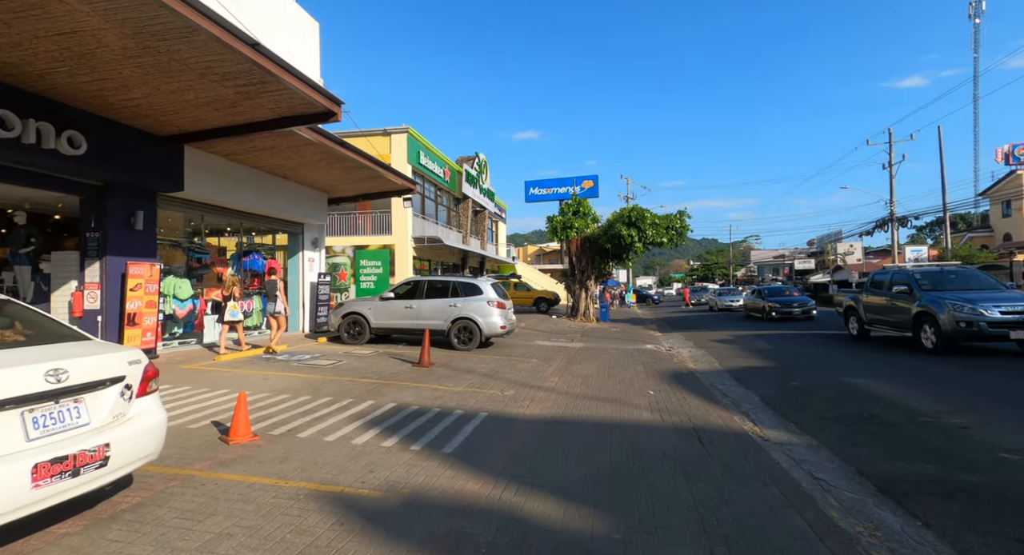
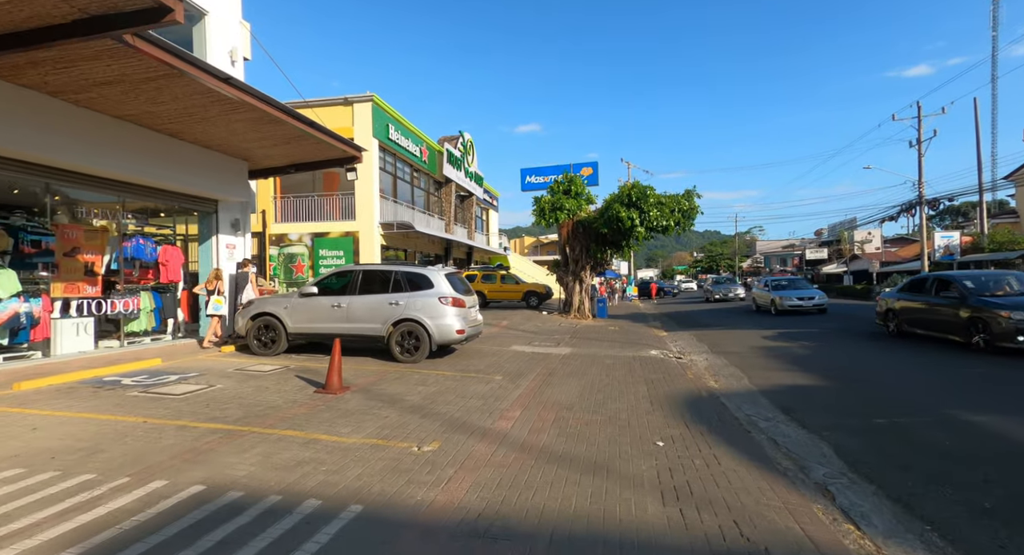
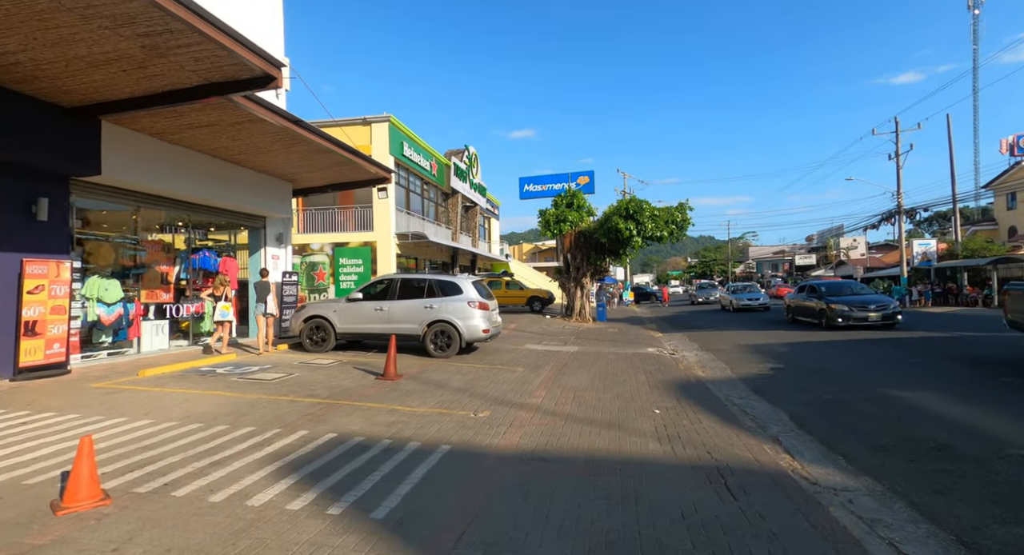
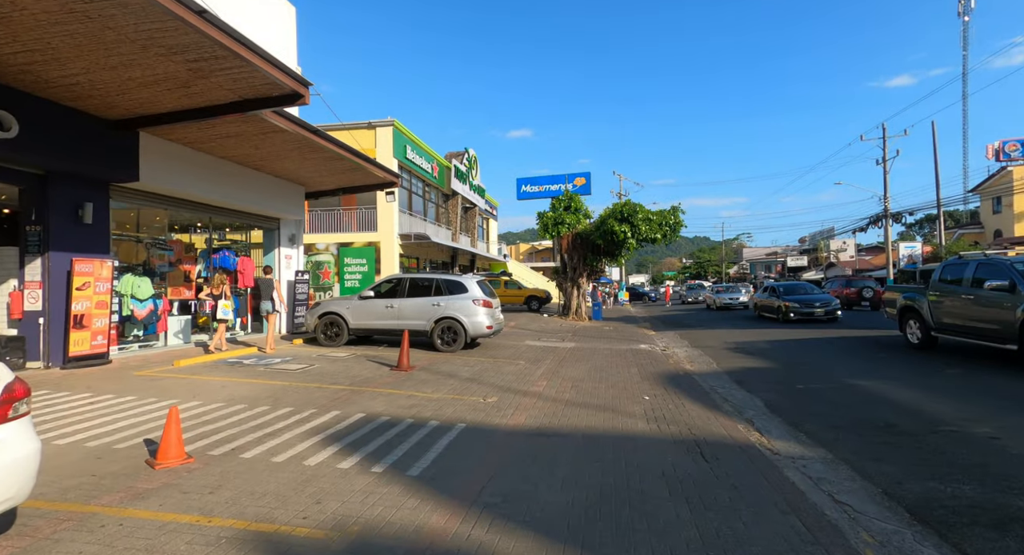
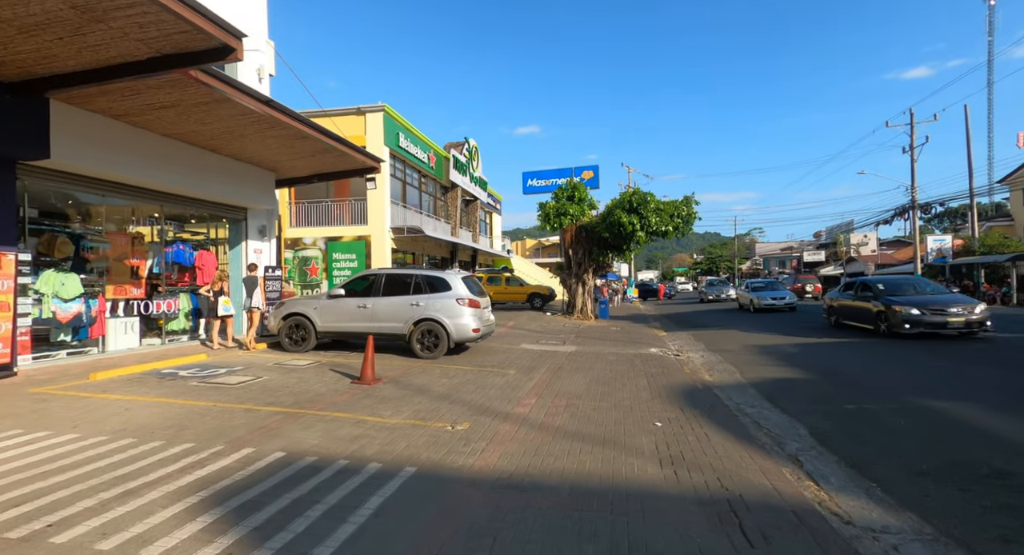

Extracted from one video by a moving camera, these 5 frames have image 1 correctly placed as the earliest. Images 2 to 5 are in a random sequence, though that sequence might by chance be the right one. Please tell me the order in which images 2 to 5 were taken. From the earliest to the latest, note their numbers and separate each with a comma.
4, 3, 5, 2
